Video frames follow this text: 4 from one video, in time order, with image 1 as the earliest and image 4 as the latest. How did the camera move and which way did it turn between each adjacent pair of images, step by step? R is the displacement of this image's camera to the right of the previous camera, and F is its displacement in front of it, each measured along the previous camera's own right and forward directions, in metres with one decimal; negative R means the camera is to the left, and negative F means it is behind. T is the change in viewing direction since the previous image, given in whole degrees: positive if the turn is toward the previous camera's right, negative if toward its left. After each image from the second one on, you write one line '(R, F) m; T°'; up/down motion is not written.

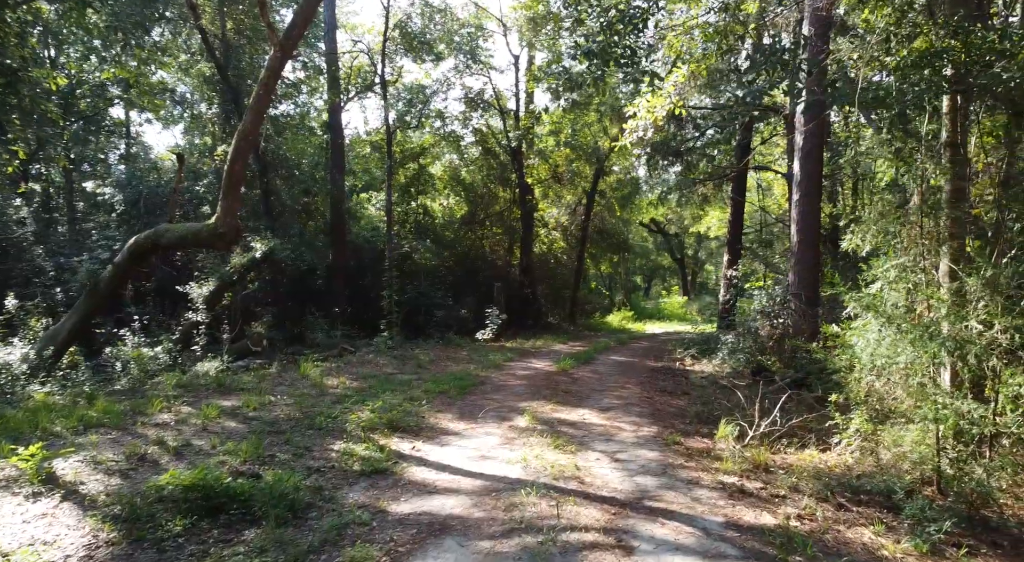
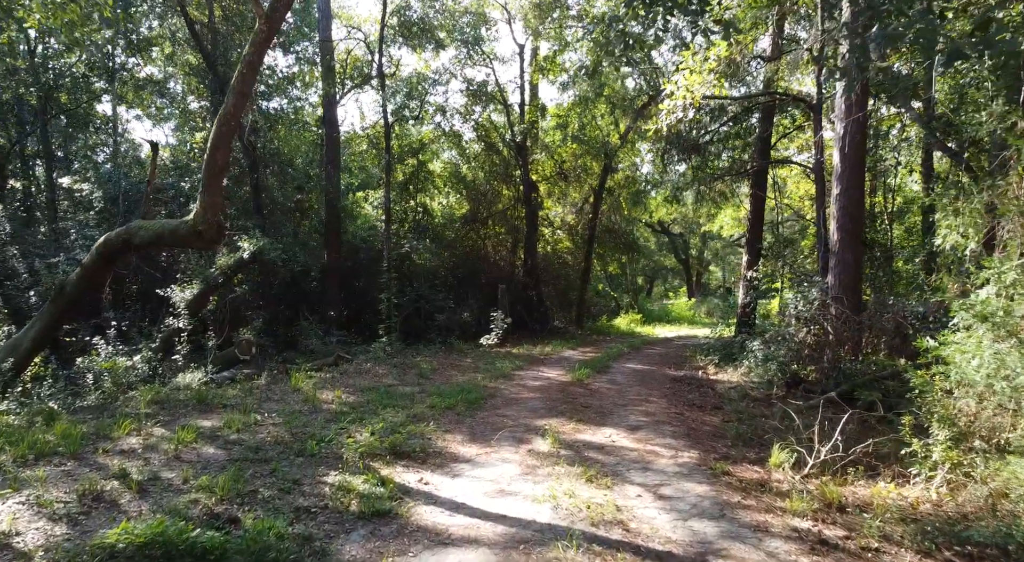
(-0.2, +0.9) m; 0°
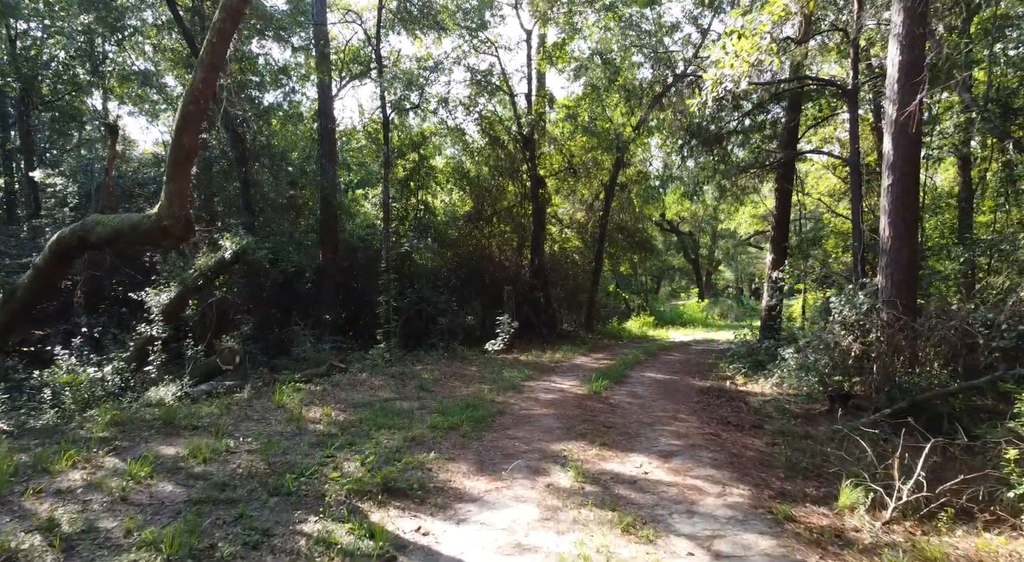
(-0.1, +1.0) m; 0°
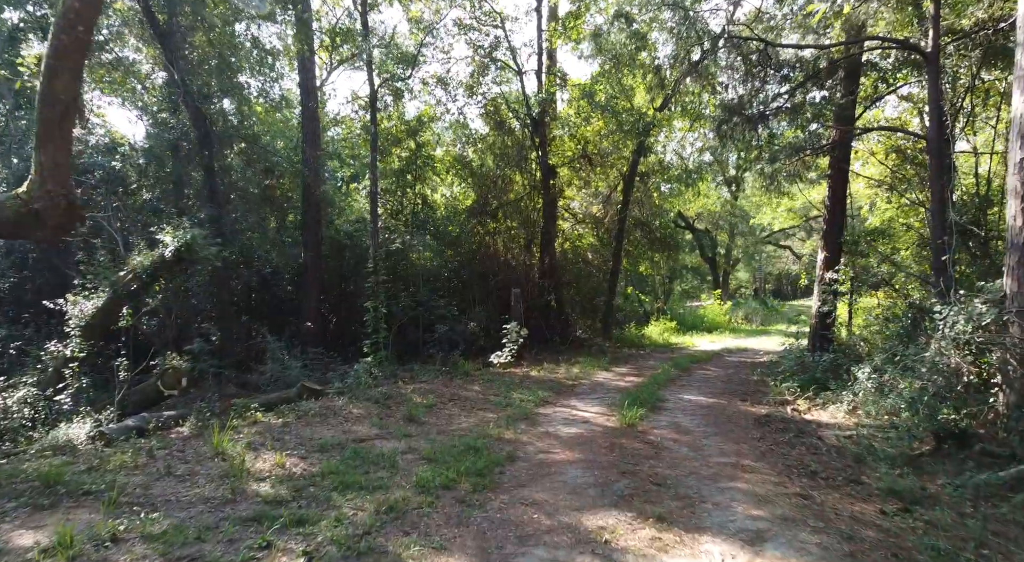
(-0.1, +2.0) m; 0°
